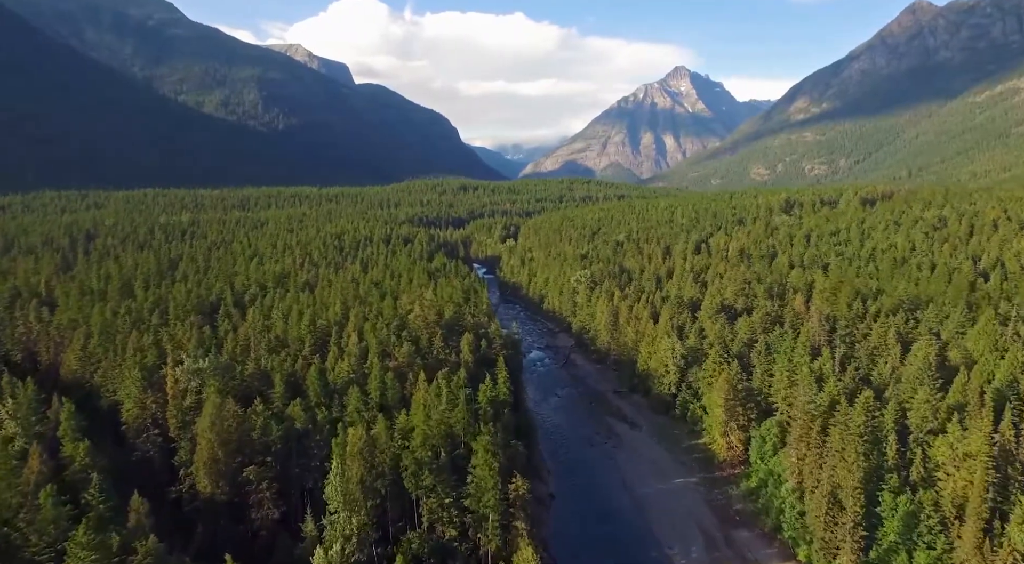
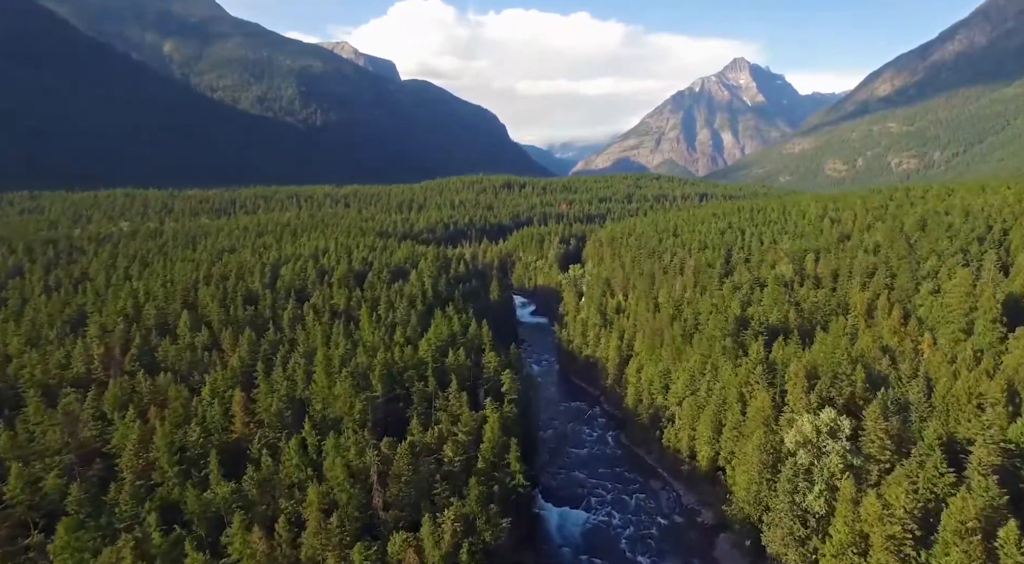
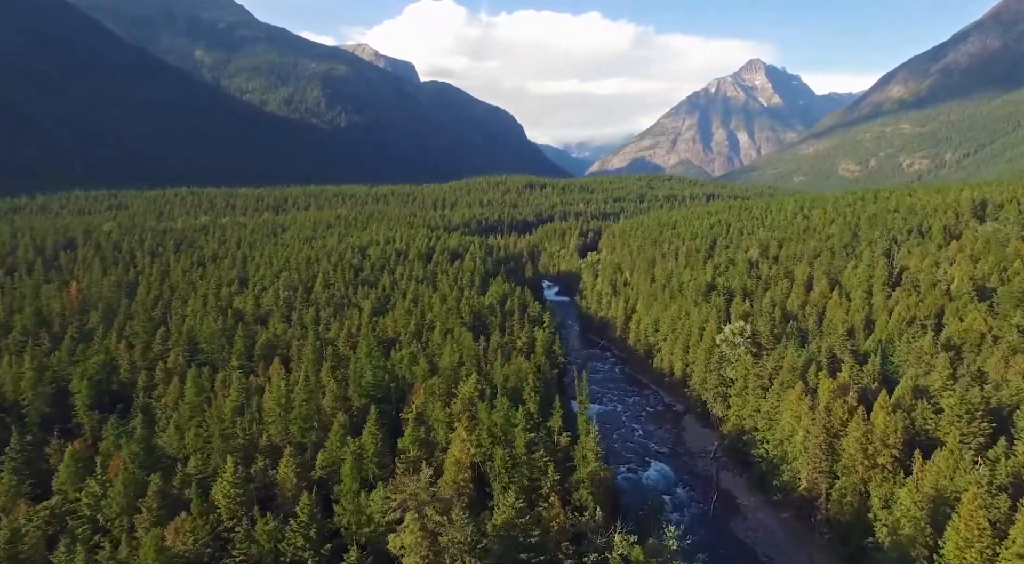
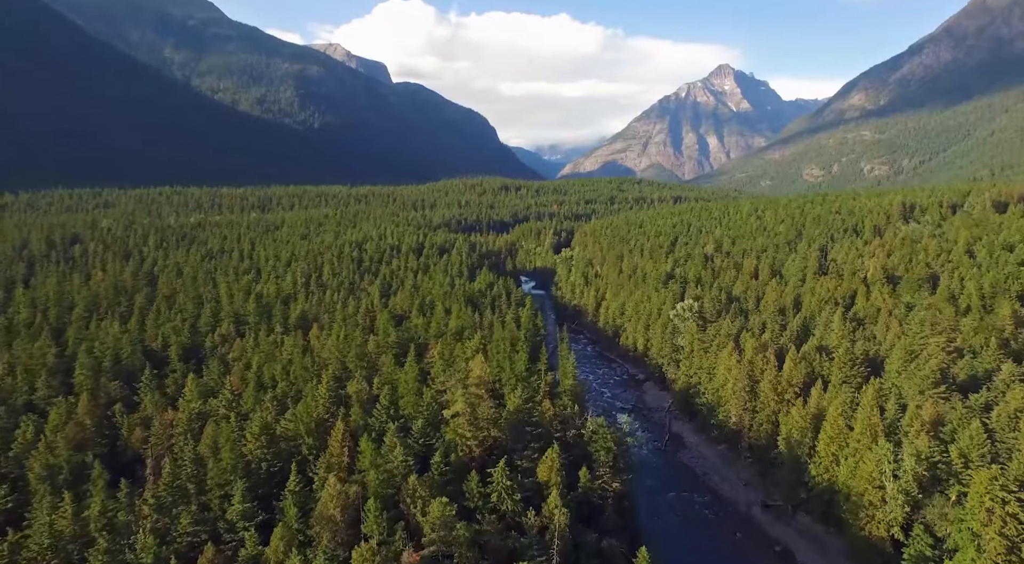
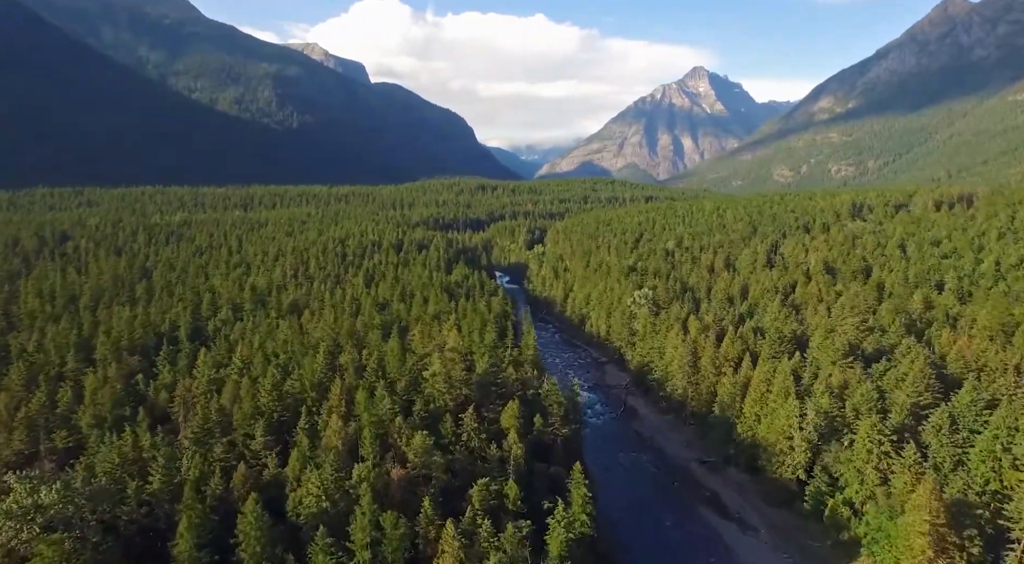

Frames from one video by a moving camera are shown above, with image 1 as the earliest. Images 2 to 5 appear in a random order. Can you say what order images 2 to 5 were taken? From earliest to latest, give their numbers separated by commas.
5, 4, 3, 2
